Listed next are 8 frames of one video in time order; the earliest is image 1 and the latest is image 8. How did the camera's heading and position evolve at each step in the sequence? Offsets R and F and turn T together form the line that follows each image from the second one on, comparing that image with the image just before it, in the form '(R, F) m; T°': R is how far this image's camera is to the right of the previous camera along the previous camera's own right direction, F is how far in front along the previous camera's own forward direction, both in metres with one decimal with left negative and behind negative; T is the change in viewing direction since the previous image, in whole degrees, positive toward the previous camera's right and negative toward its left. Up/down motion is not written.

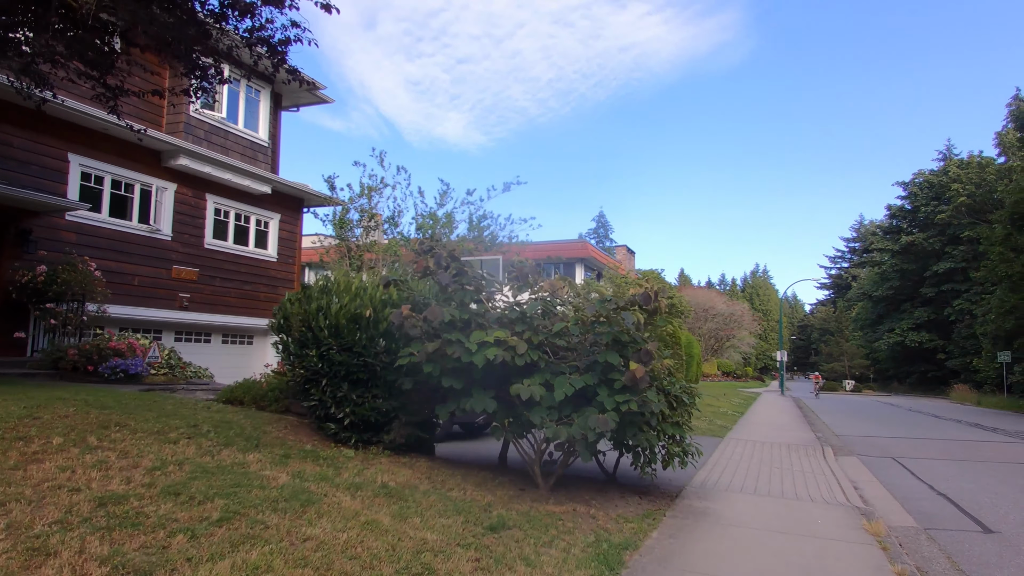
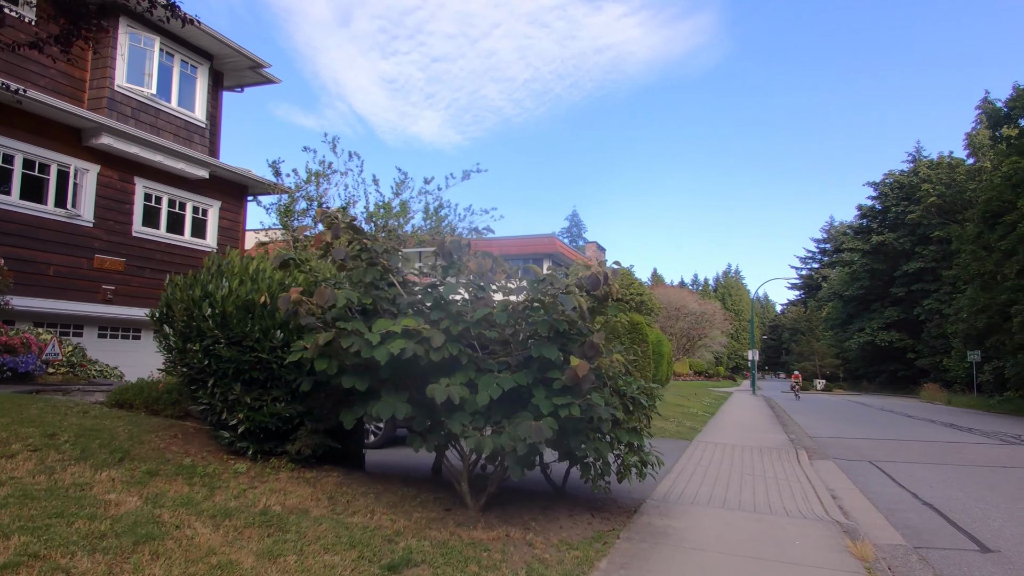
(+0.4, +0.9) m; +2°
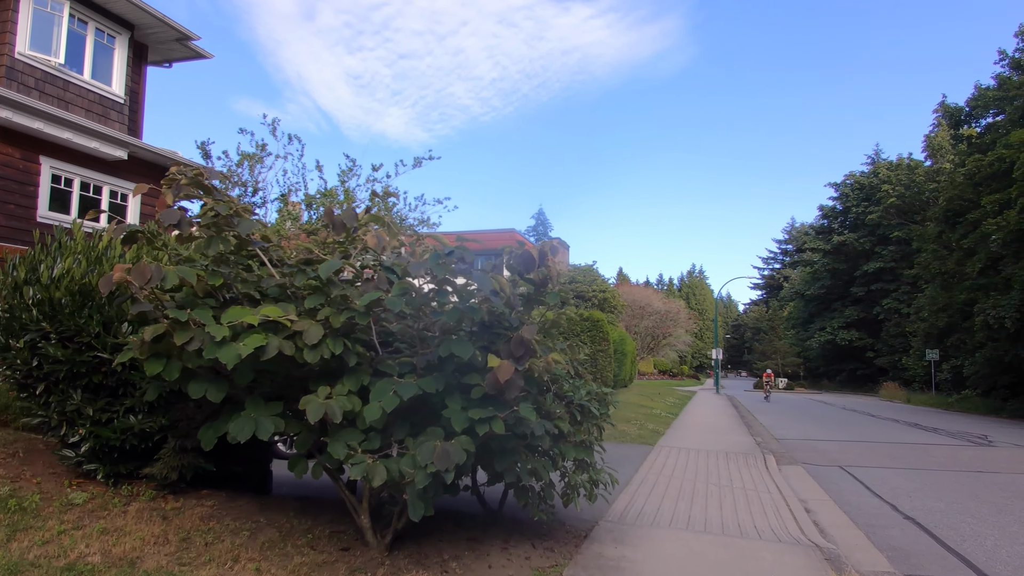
(+0.3, +1.0) m; +3°
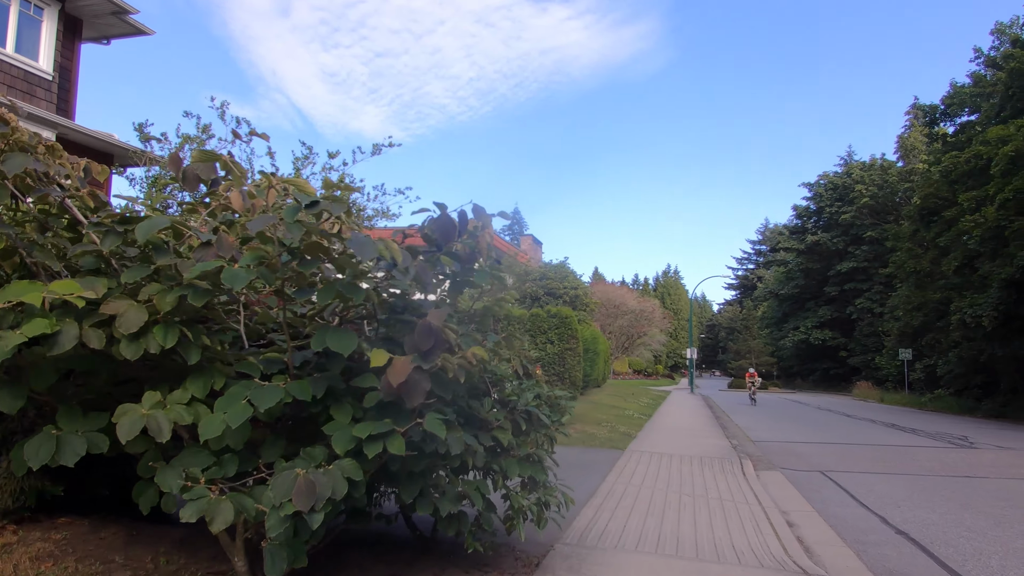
(+0.3, +0.8) m; +2°
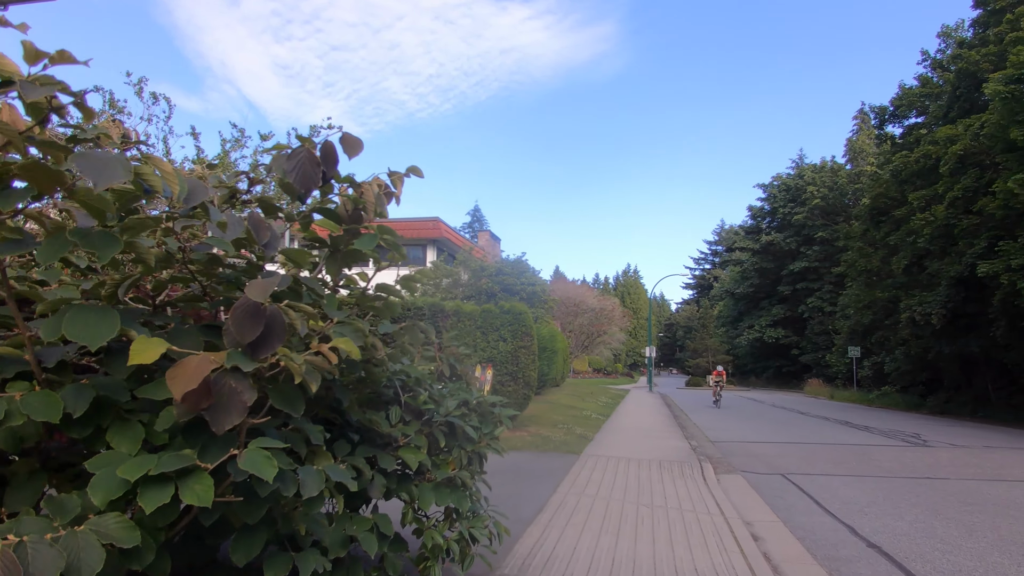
(+0.2, +0.8) m; +4°
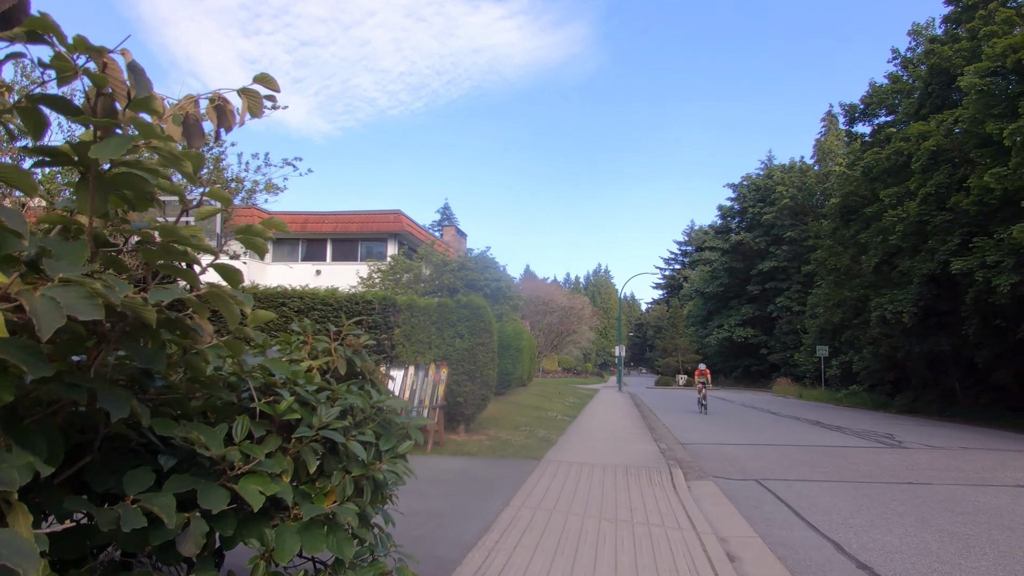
(+0.2, +0.8) m; +2°
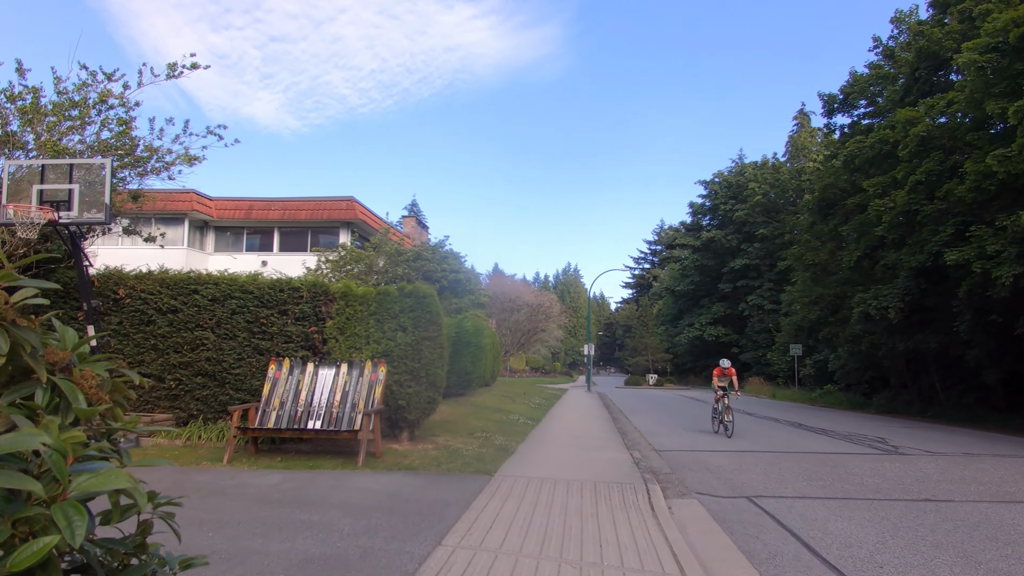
(+0.3, +1.5) m; +3°
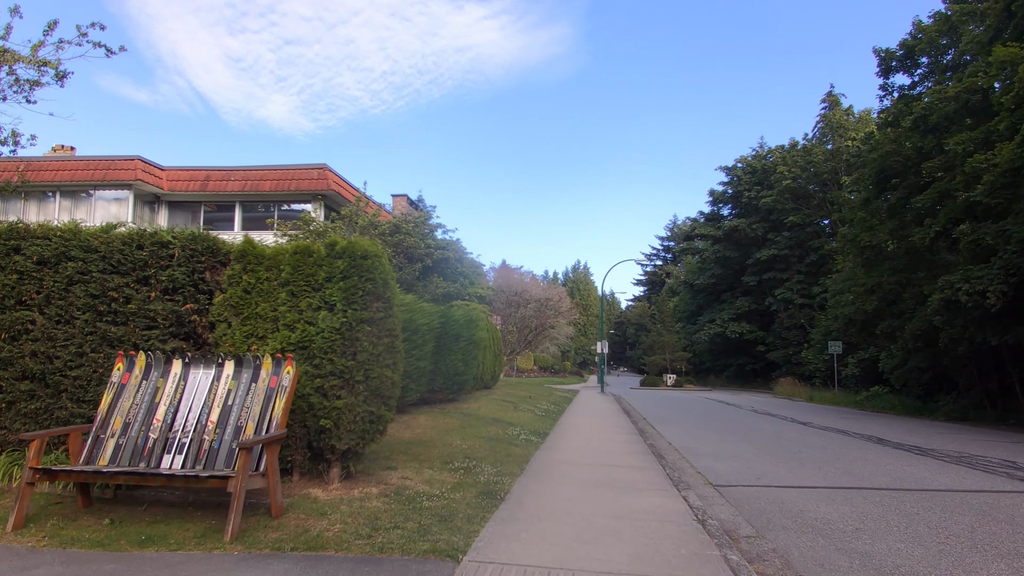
(+0.2, +3.5) m; -1°
